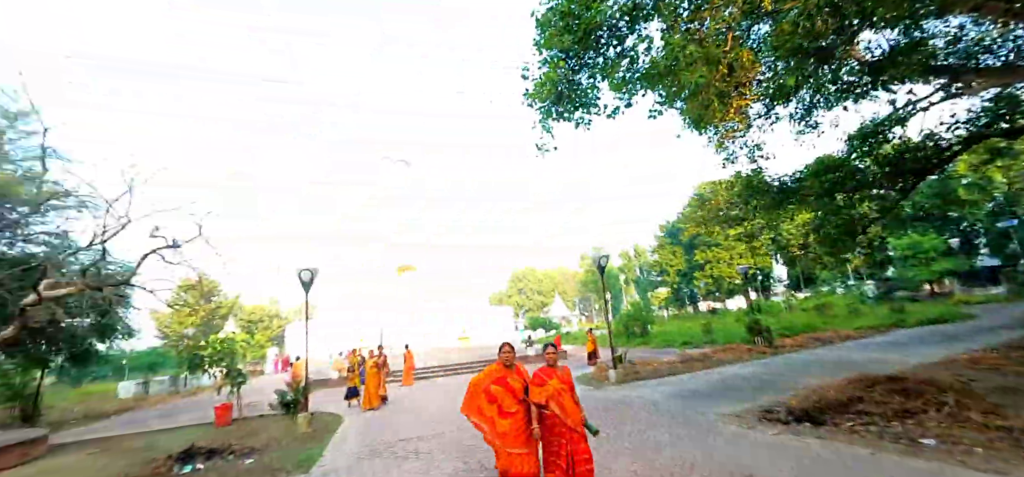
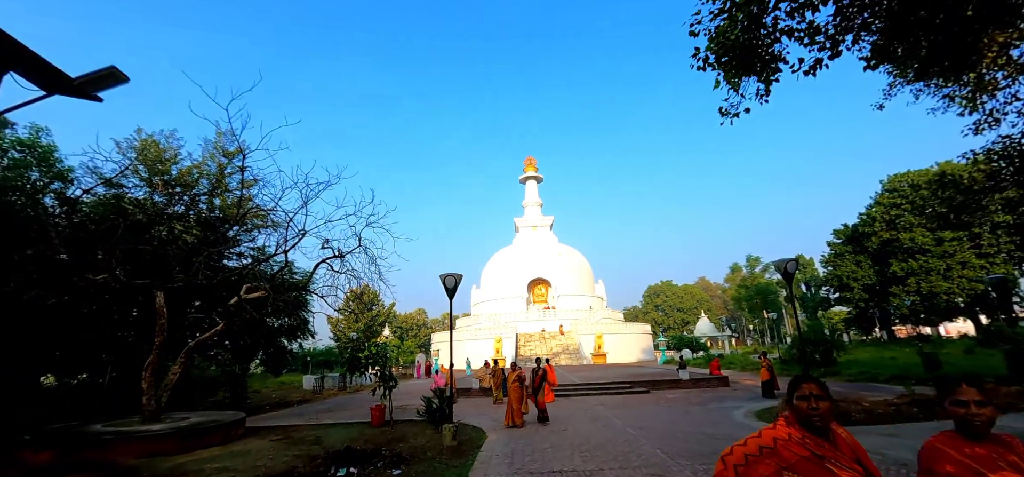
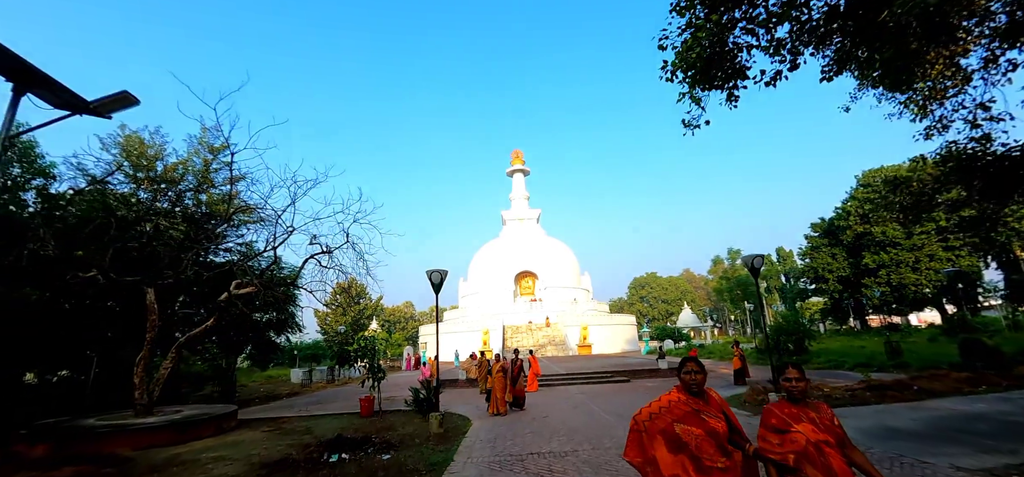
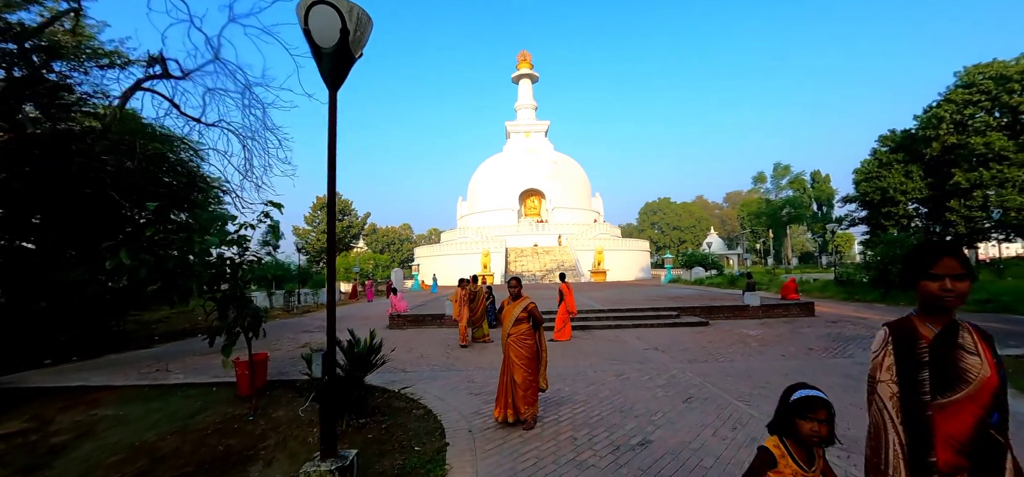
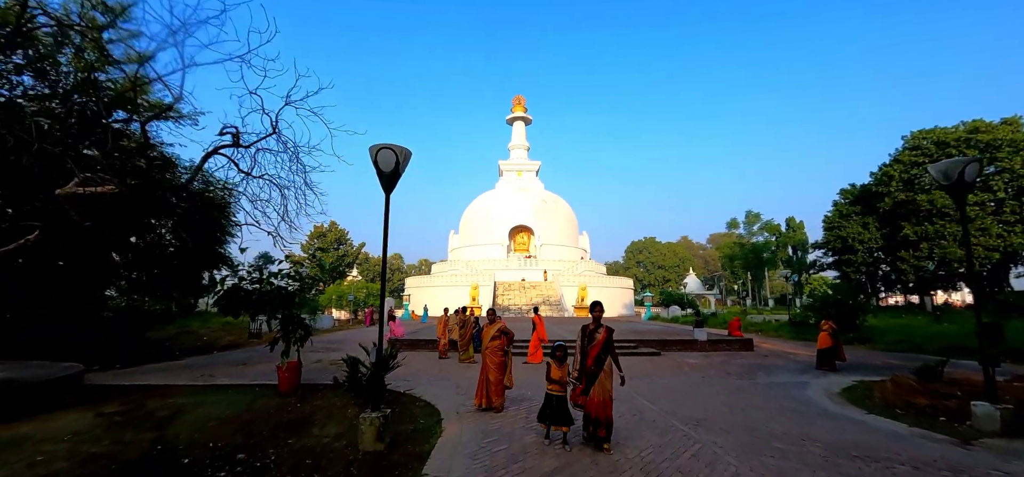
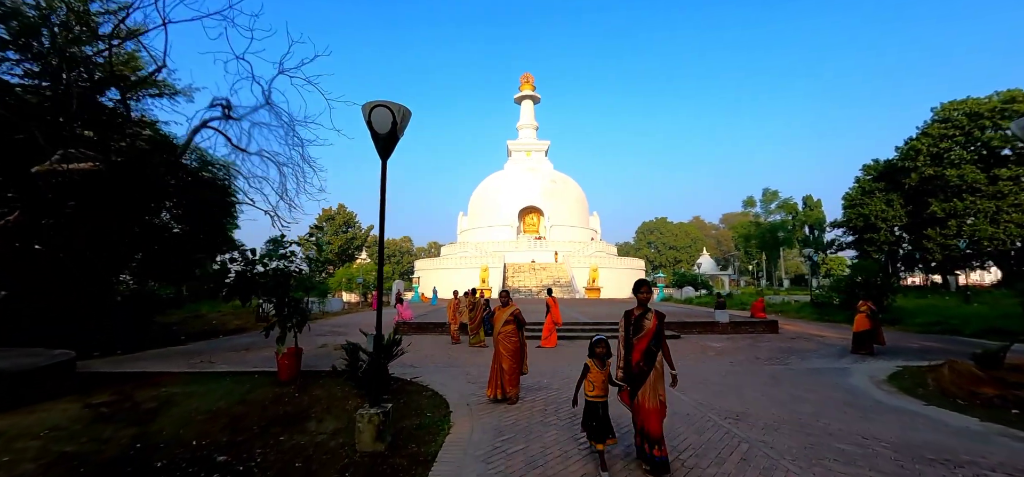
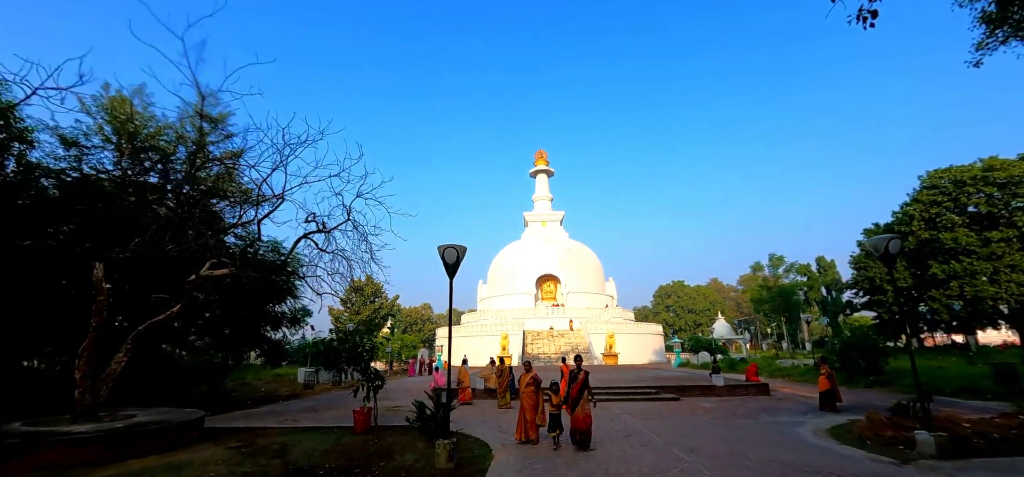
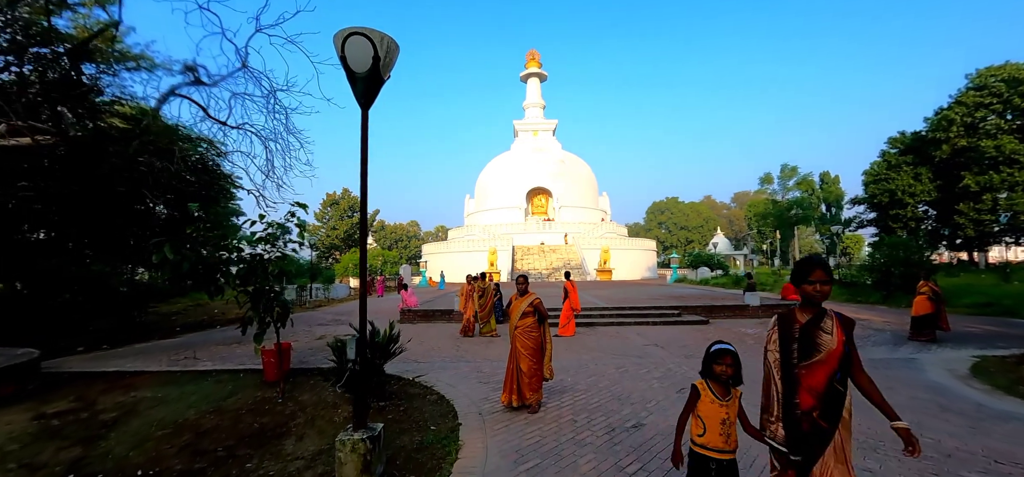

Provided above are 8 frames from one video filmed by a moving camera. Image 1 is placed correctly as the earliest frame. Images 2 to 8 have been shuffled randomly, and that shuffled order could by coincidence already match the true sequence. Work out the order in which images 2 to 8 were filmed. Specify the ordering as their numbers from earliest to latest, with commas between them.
3, 2, 7, 5, 6, 8, 4
